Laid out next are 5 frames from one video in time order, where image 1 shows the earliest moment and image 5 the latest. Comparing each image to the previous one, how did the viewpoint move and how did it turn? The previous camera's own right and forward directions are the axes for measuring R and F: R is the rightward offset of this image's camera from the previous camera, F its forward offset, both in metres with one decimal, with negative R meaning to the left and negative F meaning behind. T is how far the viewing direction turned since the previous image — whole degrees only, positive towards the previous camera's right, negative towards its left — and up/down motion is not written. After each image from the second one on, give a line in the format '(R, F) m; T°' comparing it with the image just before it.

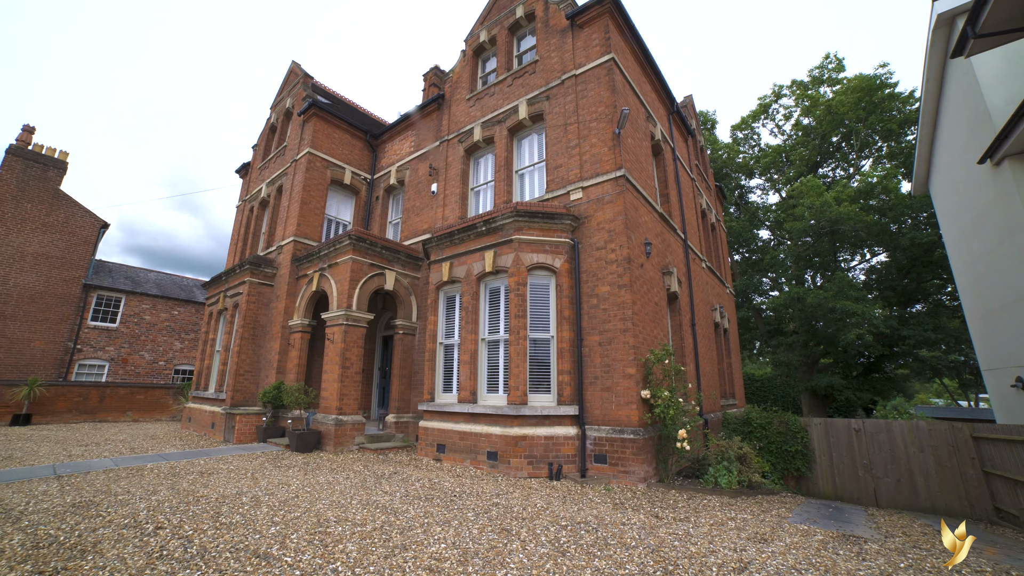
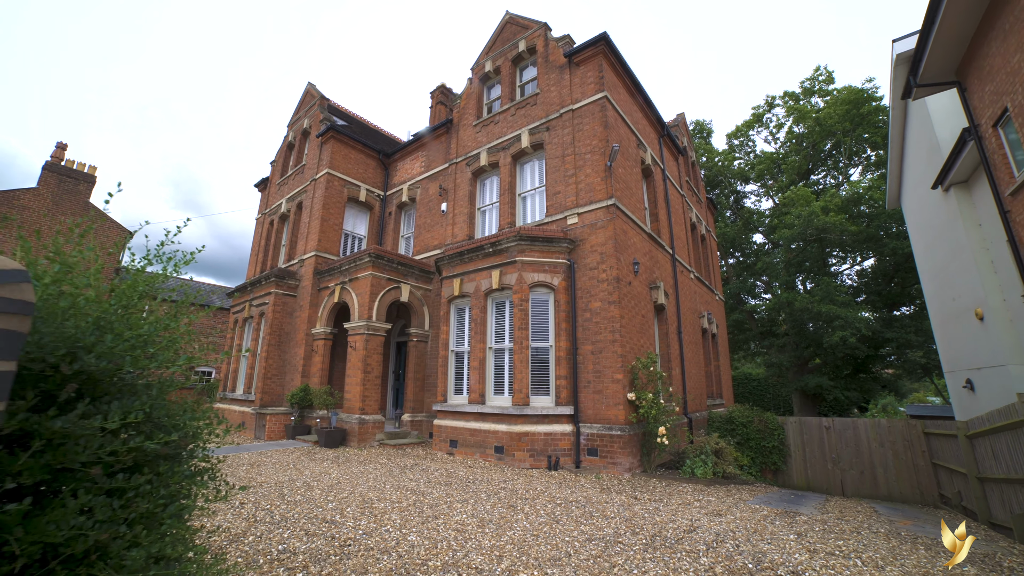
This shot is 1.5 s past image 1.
(0.0, -1.1) m; 0°
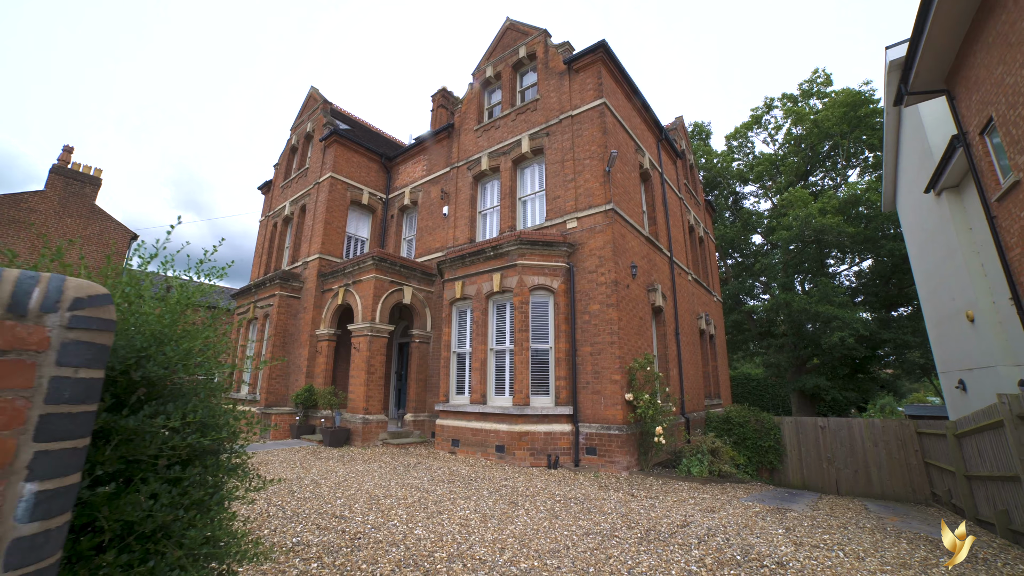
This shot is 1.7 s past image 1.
(0.0, -0.2) m; 0°
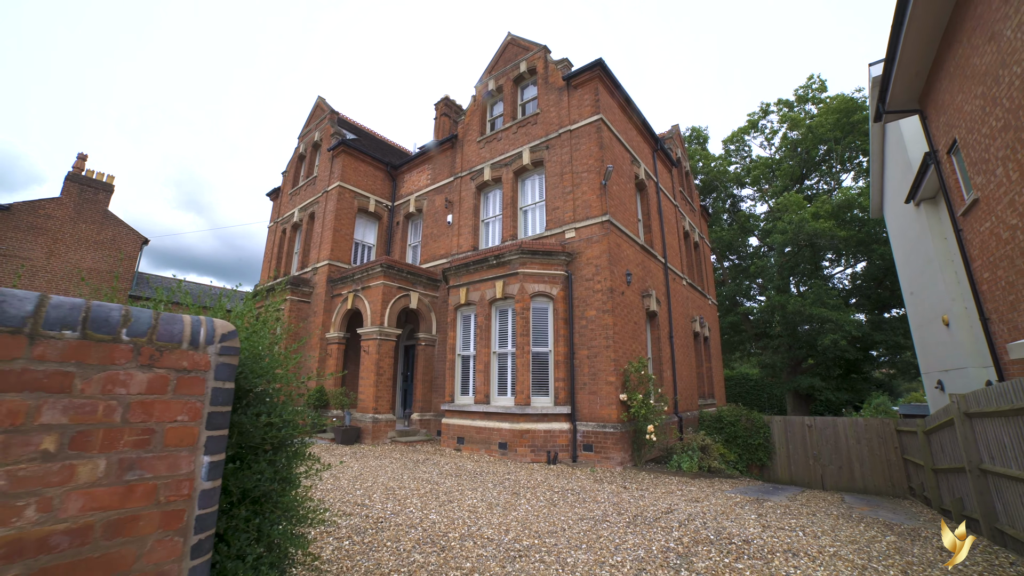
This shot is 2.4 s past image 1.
(0.0, -0.6) m; 0°
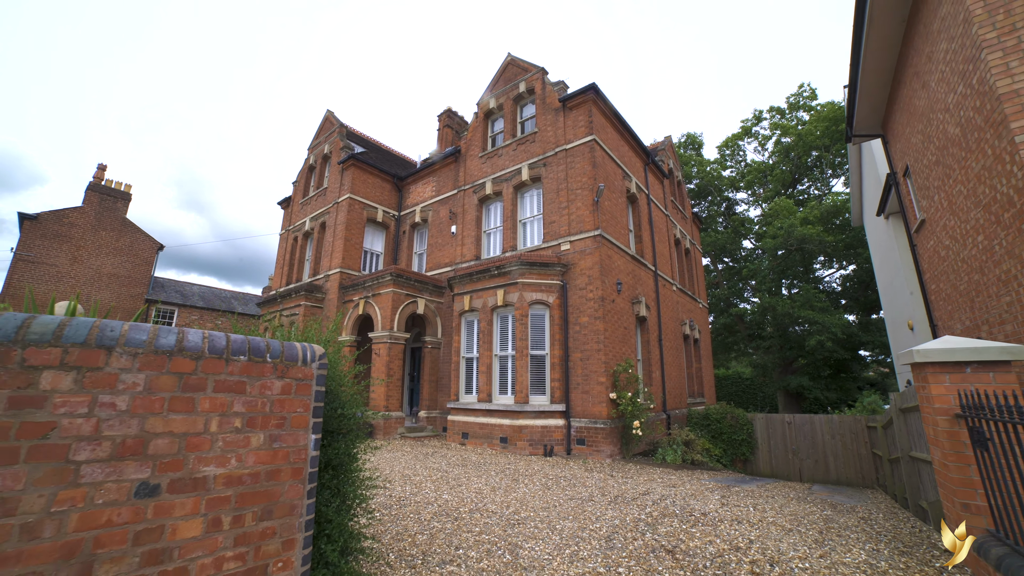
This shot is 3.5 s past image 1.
(0.0, -0.9) m; 0°
